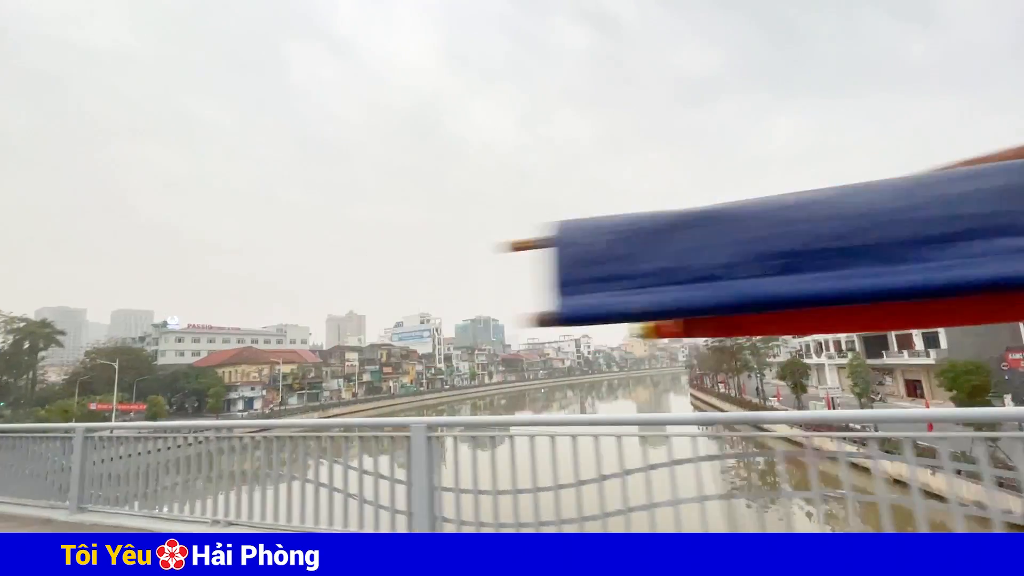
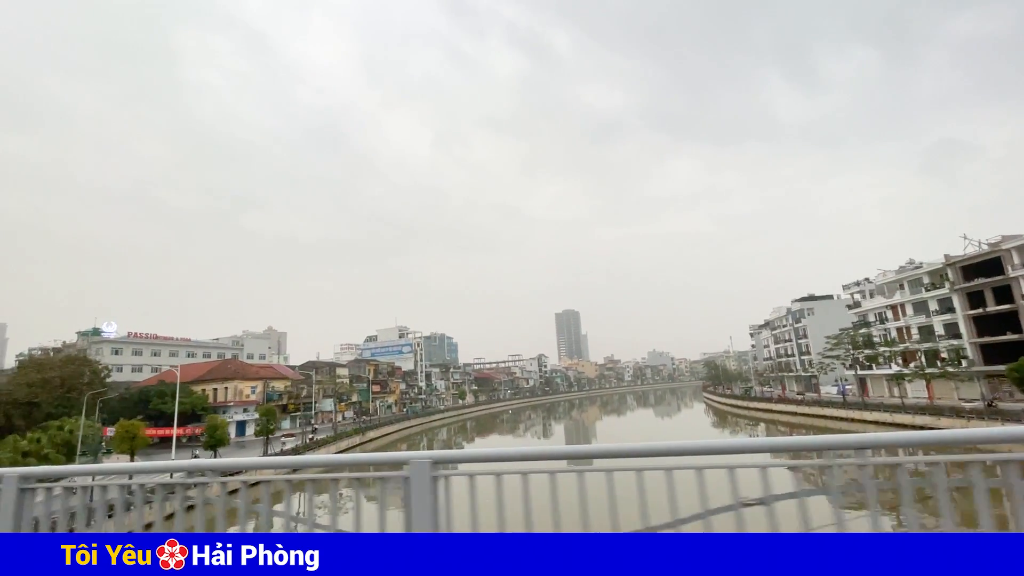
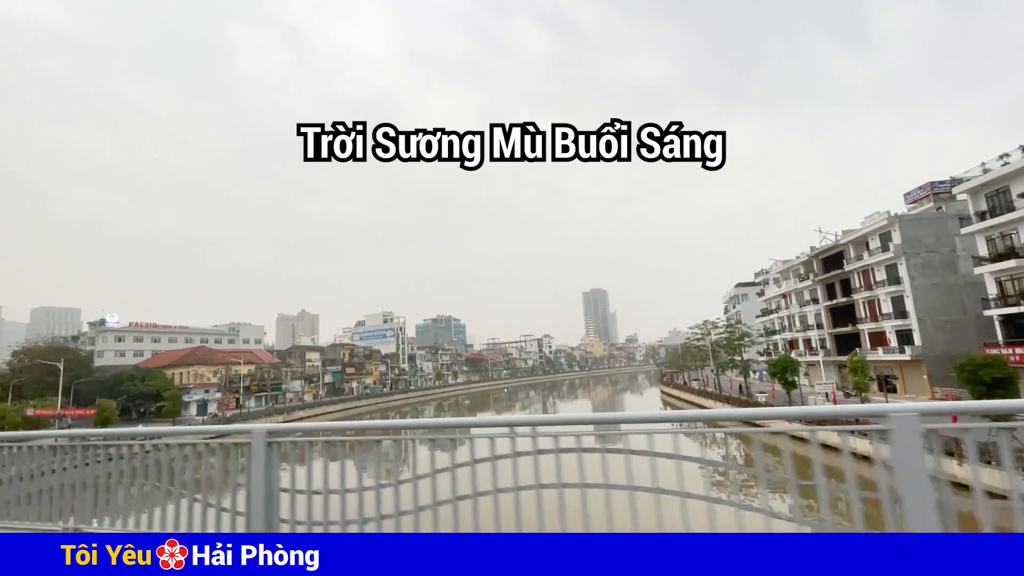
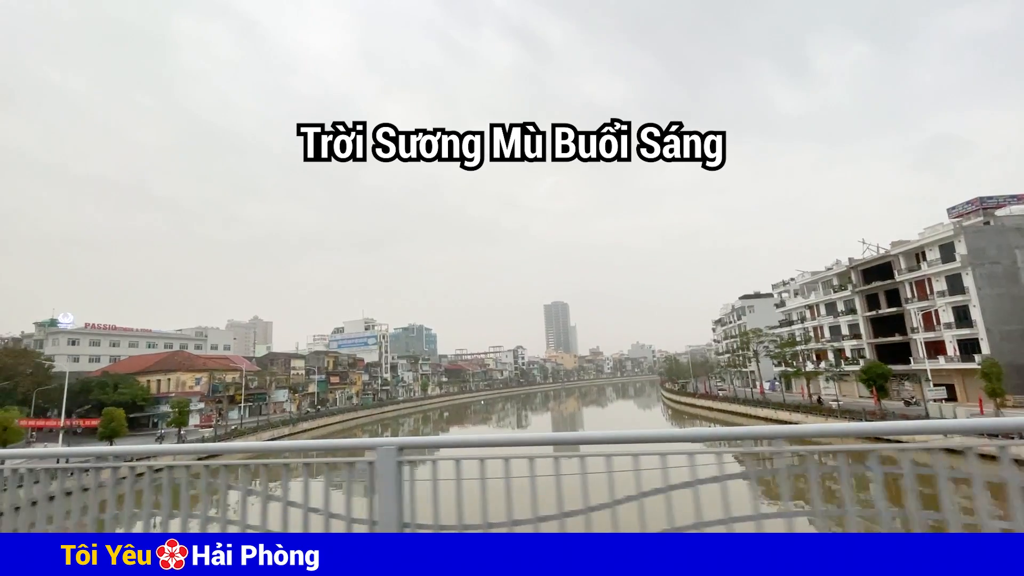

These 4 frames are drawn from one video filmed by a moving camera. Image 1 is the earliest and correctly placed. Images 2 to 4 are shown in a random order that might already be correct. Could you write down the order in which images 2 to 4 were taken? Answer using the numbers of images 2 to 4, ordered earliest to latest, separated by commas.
3, 4, 2
